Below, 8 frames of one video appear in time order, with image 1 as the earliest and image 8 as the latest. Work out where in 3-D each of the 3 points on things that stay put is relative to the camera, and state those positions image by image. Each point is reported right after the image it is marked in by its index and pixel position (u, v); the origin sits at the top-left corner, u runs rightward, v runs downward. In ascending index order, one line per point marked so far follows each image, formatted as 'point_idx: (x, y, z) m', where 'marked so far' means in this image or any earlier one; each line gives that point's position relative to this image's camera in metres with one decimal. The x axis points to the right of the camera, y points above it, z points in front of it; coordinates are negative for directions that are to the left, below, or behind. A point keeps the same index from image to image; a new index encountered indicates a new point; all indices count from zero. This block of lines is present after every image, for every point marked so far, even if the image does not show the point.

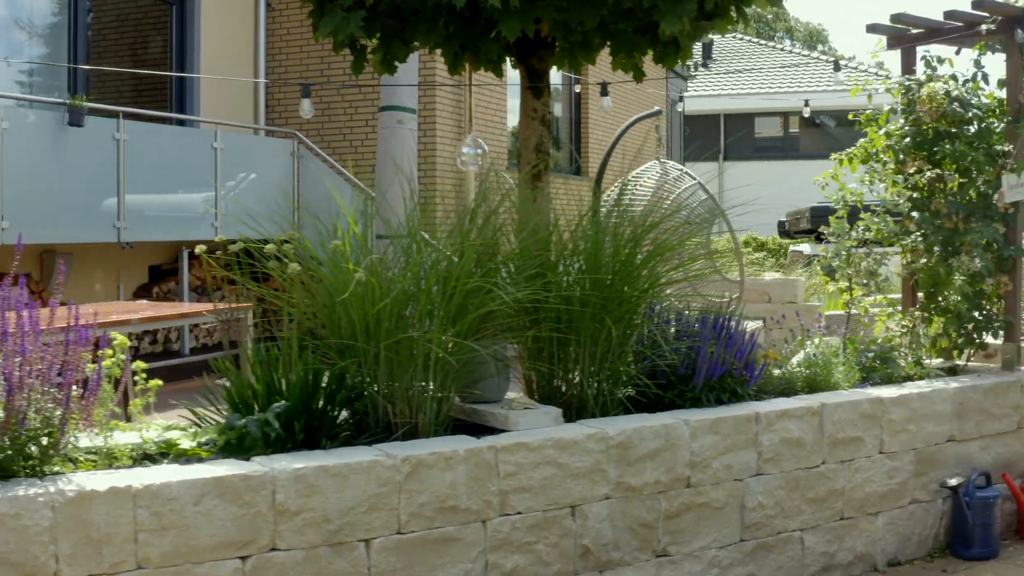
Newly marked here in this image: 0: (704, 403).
0: (+1.7, -1.0, +4.6) m
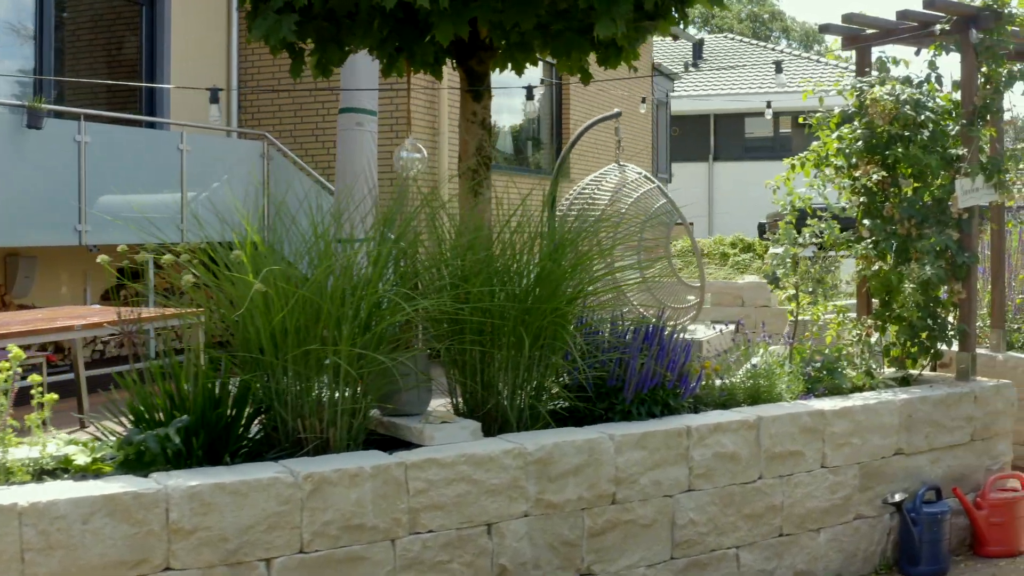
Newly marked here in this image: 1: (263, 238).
0: (+1.0, -1.1, +4.5) m
1: (-1.9, +0.4, +4.1) m
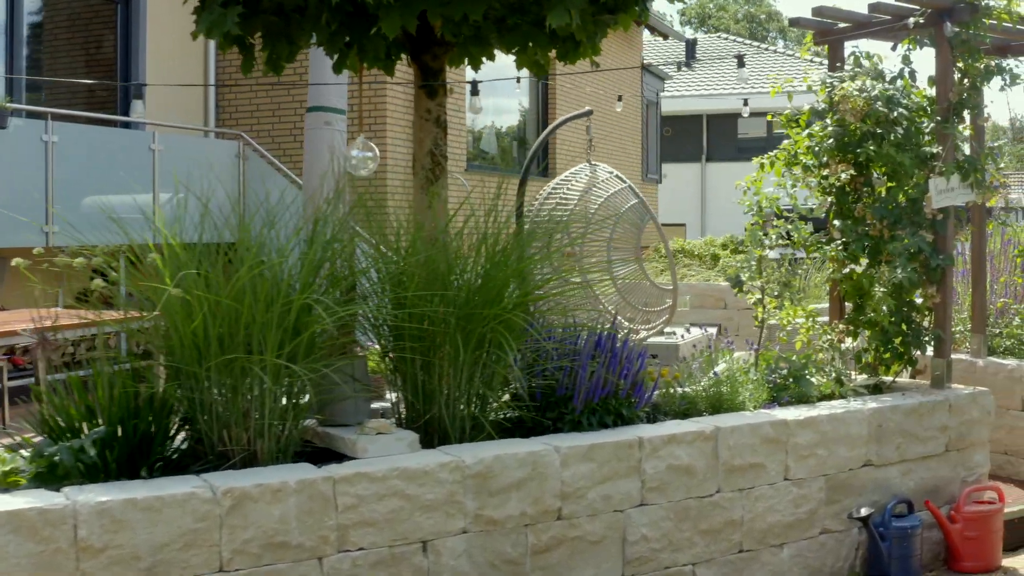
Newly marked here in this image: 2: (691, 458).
0: (+0.6, -1.1, +4.3) m
1: (-2.3, +0.3, +3.9) m
2: (+1.4, -1.4, +4.3) m
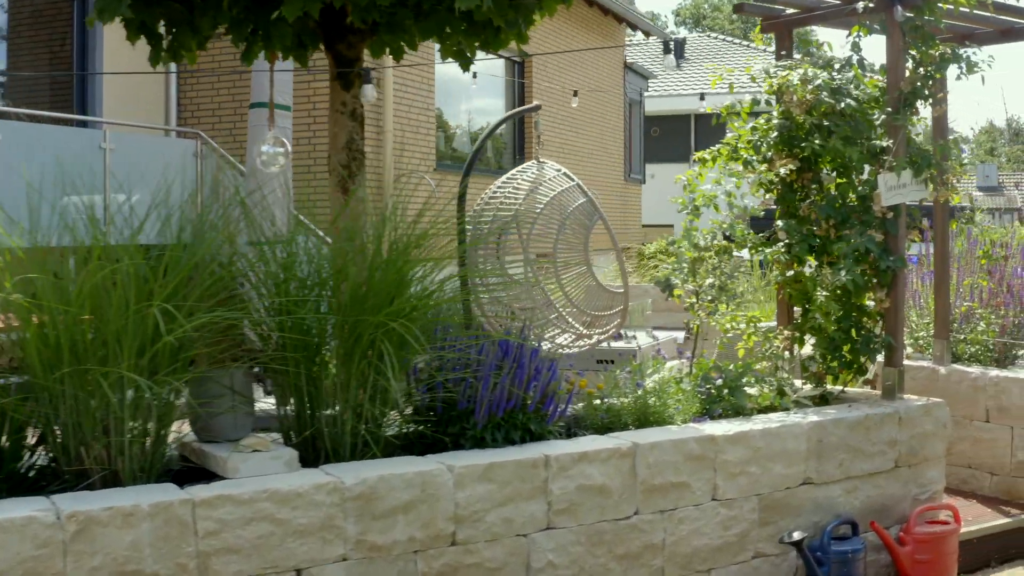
0: (-0.2, -1.1, +3.9) m
1: (-3.1, +0.3, +3.6) m
2: (+0.7, -1.4, +4.0) m
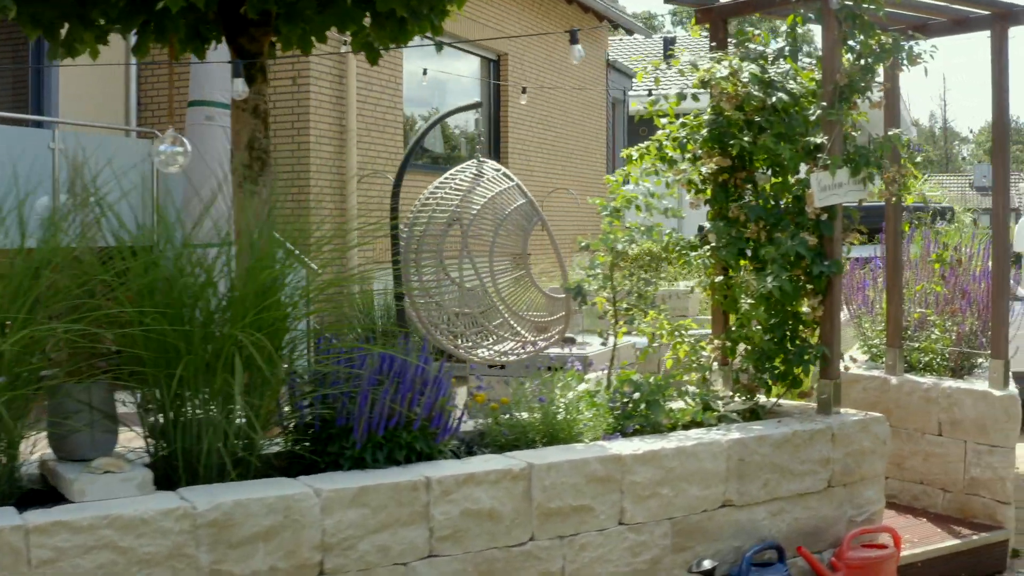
0: (-1.0, -1.2, +3.7) m
1: (-3.9, +0.3, +3.3) m
2: (-0.1, -1.5, +3.7) m
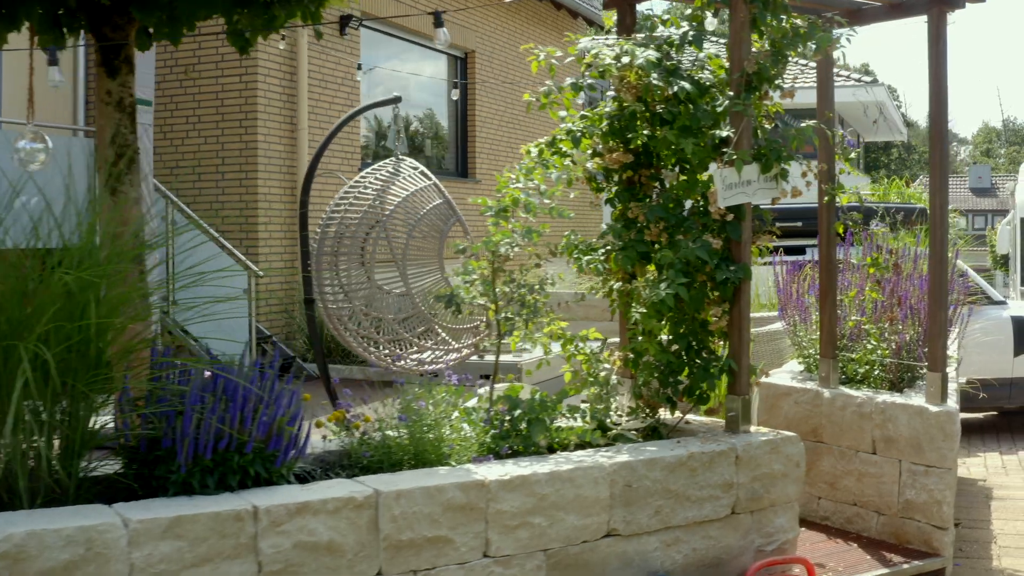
0: (-2.0, -1.2, +3.3) m
1: (-4.9, +0.2, +3.0) m
2: (-1.1, -1.5, +3.3) m
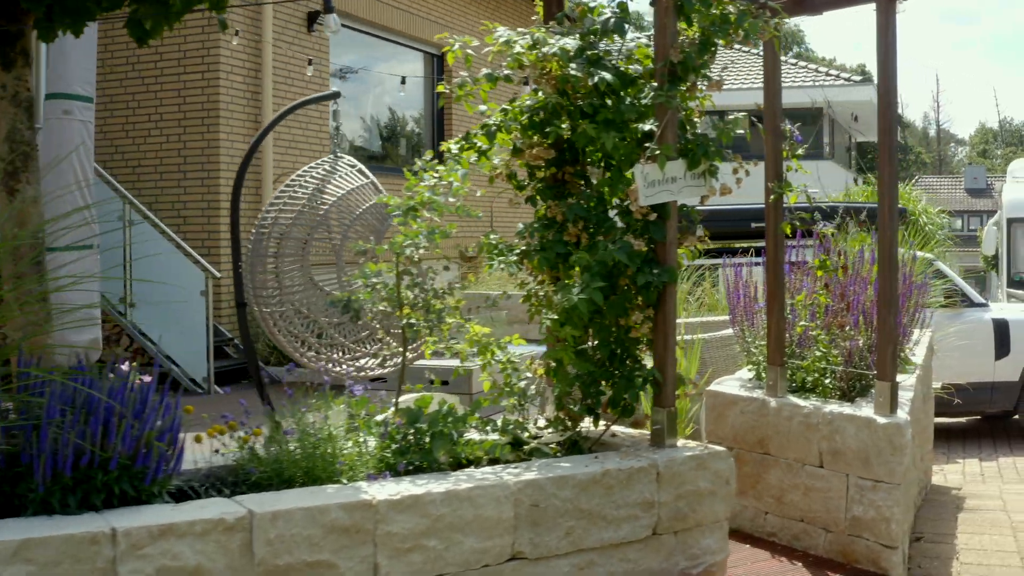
0: (-2.6, -1.3, +3.0) m
1: (-5.6, +0.2, +2.7) m
2: (-1.8, -1.5, +3.1) m
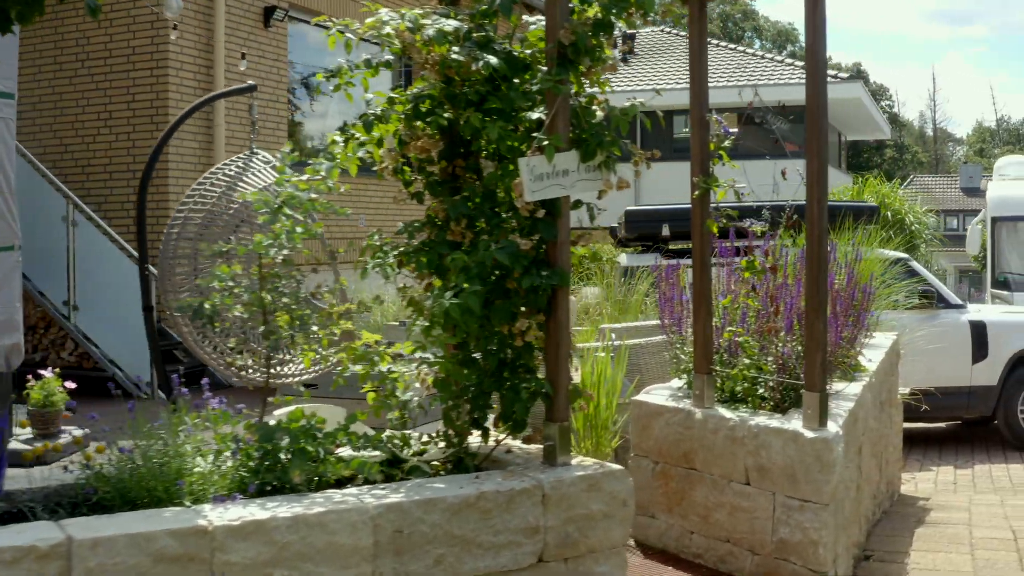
0: (-3.5, -1.3, +2.7) m
1: (-6.4, +0.2, +2.5) m
2: (-2.6, -1.6, +2.8) m
